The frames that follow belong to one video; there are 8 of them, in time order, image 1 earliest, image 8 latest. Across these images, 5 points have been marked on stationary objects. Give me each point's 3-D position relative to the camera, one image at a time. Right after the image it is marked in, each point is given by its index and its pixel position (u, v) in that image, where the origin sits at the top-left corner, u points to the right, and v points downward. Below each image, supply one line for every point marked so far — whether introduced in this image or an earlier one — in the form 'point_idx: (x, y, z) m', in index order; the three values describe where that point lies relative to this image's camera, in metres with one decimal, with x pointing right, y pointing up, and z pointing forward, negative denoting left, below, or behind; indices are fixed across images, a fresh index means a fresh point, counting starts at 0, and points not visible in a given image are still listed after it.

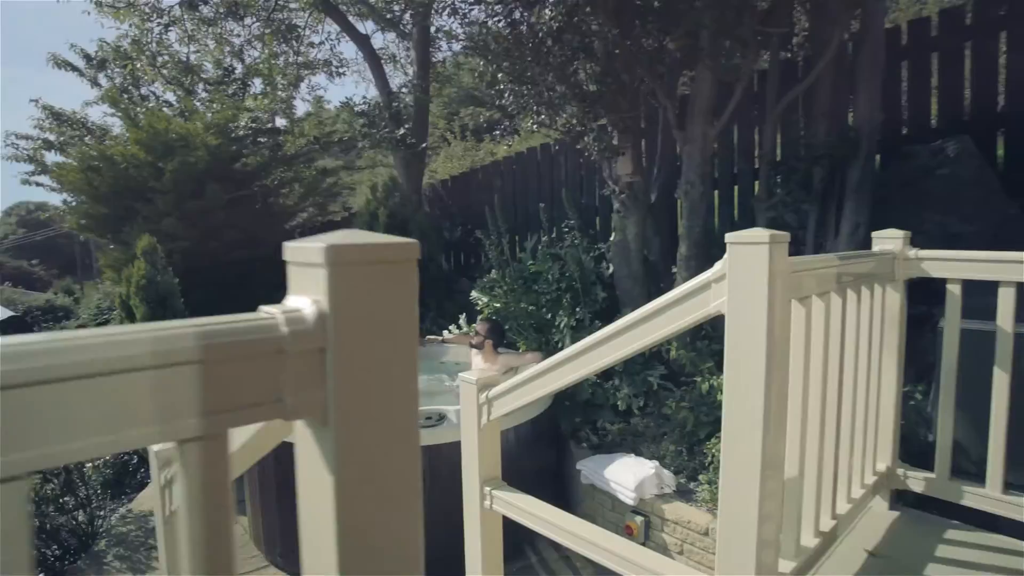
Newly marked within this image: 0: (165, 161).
0: (-4.6, +1.7, +8.2) m
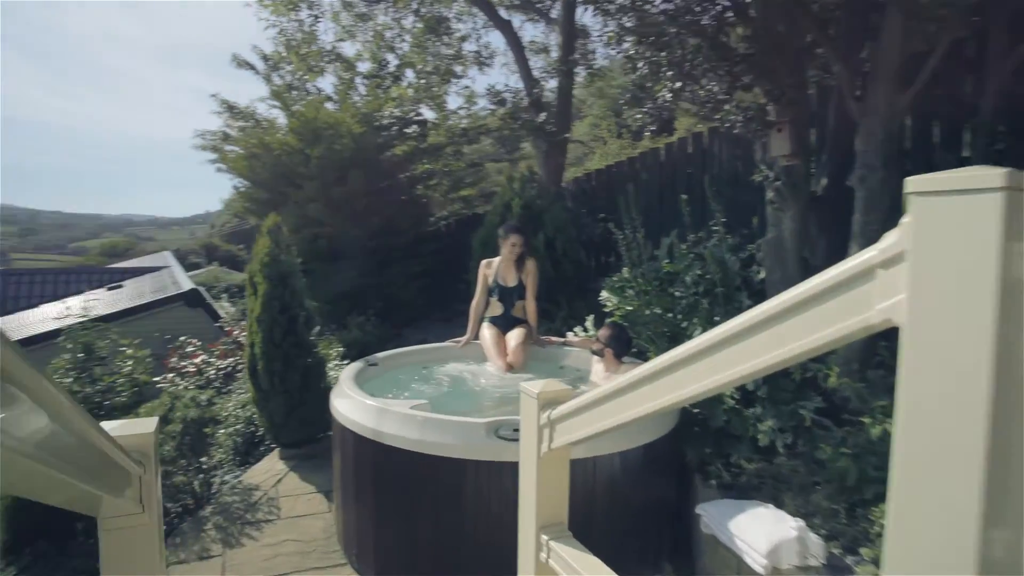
0: (-2.7, +1.9, +8.5) m
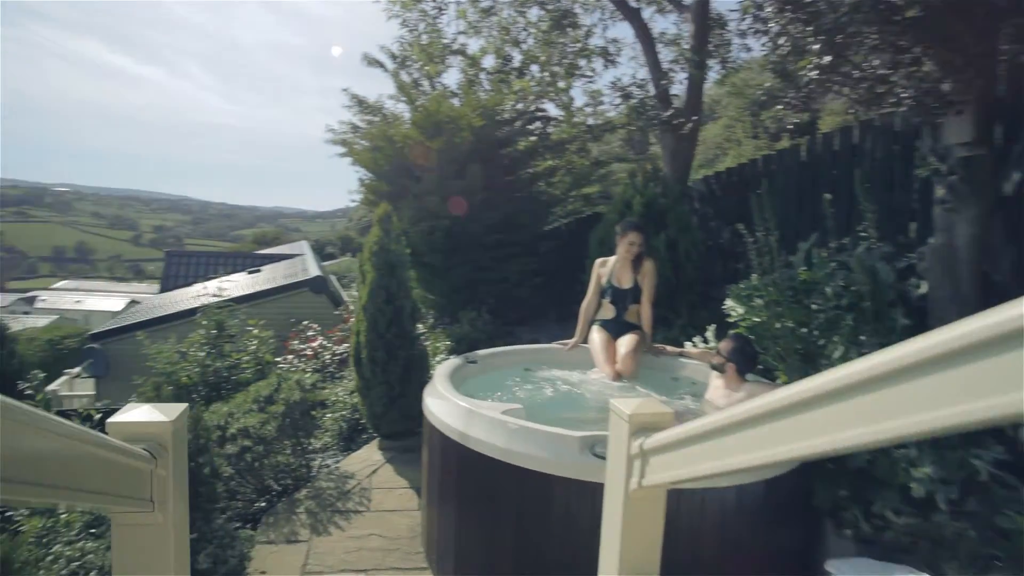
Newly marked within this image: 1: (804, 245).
0: (-1.1, +2.0, +8.6) m
1: (+2.1, +0.3, +4.6) m
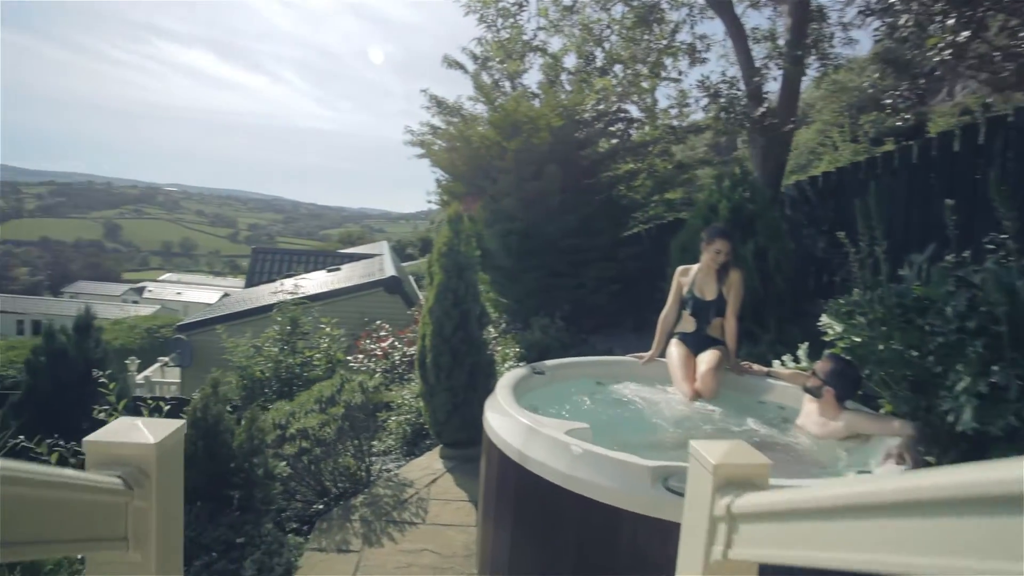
0: (0.0, +1.9, +8.4) m
1: (+2.6, +0.2, +4.1) m
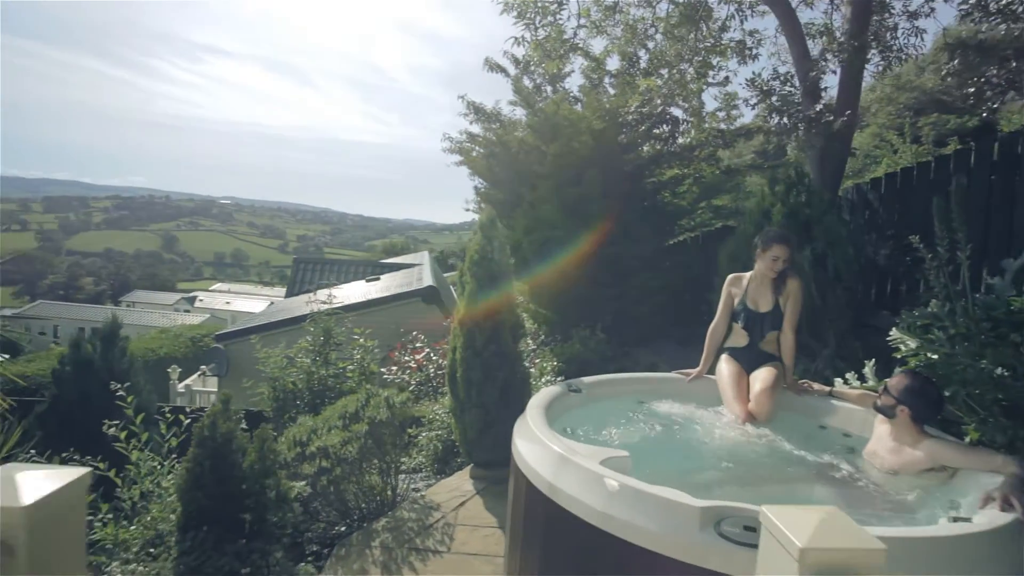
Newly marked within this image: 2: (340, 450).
0: (+0.5, +1.8, +8.1) m
1: (+2.8, +0.1, +3.6) m
2: (-1.1, -1.1, +4.2) m
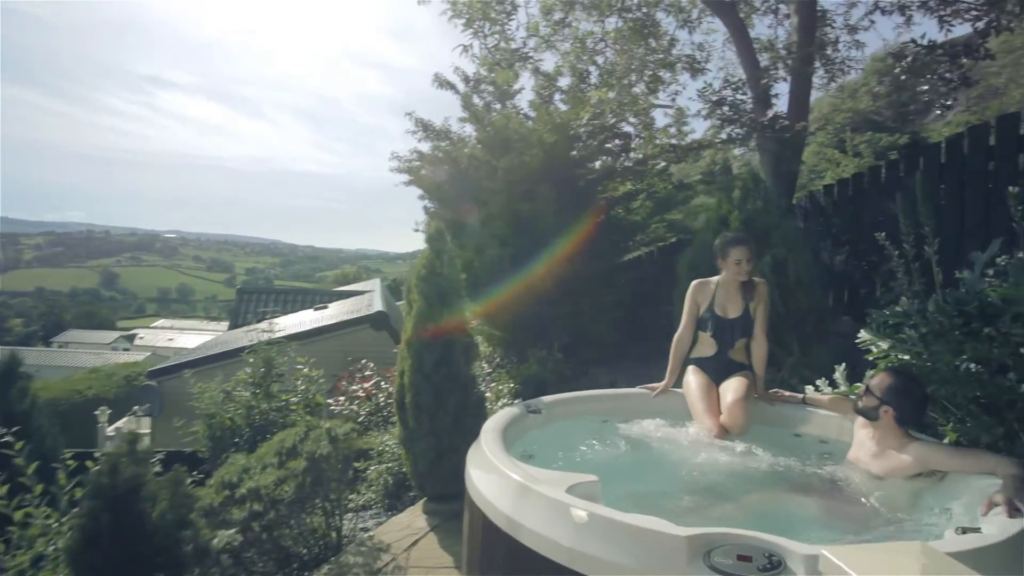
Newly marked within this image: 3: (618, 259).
0: (-0.2, +1.6, +7.8) m
1: (+2.5, +0.2, +3.4) m
2: (-1.4, -1.2, +3.7) m
3: (+1.4, +0.4, +8.4) m
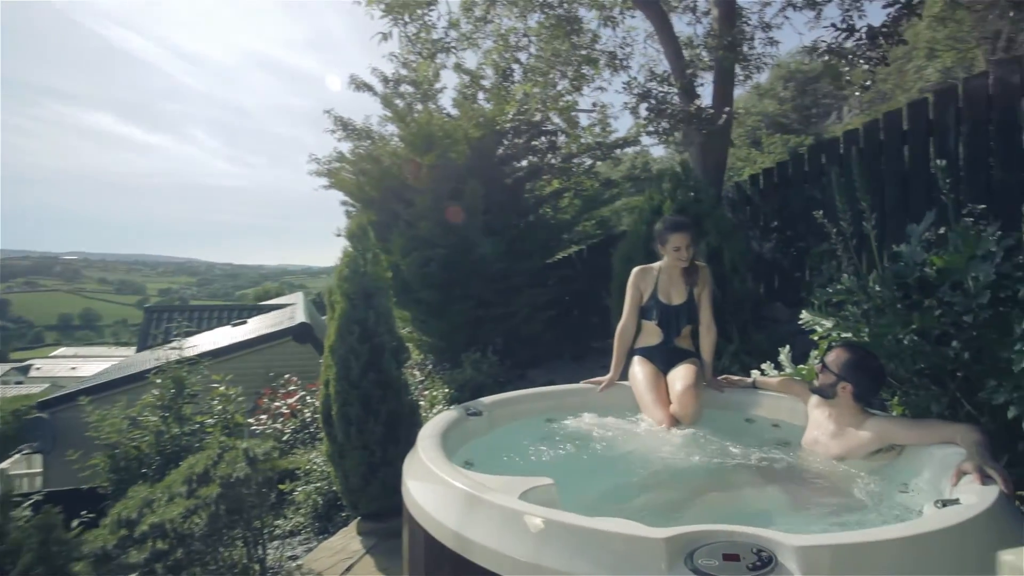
0: (-1.1, +1.5, +7.5) m
1: (+2.2, +0.3, +3.4) m
2: (-1.7, -1.2, +3.3) m
3: (+0.5, +0.4, +8.2) m
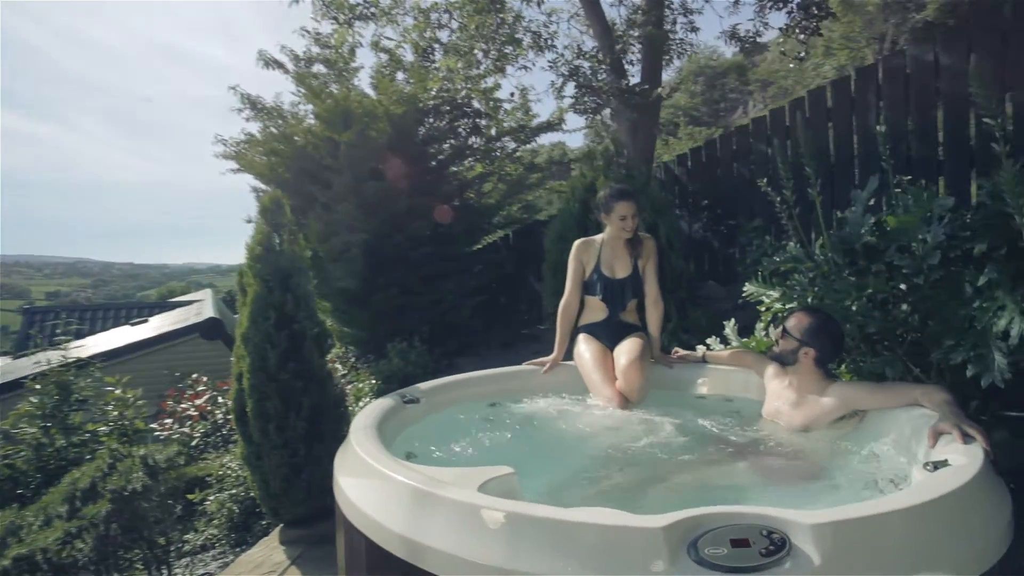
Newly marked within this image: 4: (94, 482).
0: (-1.9, +1.7, +7.0) m
1: (+1.8, +0.5, +3.4) m
2: (-1.9, -1.1, +2.7) m
3: (-0.4, +0.6, +7.9) m
4: (-2.0, -0.9, +3.0) m
